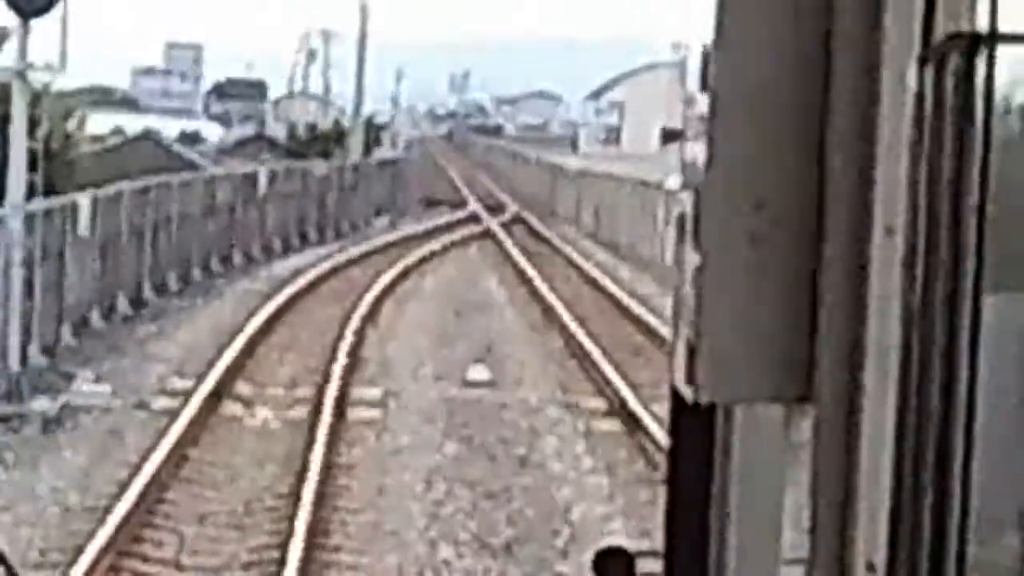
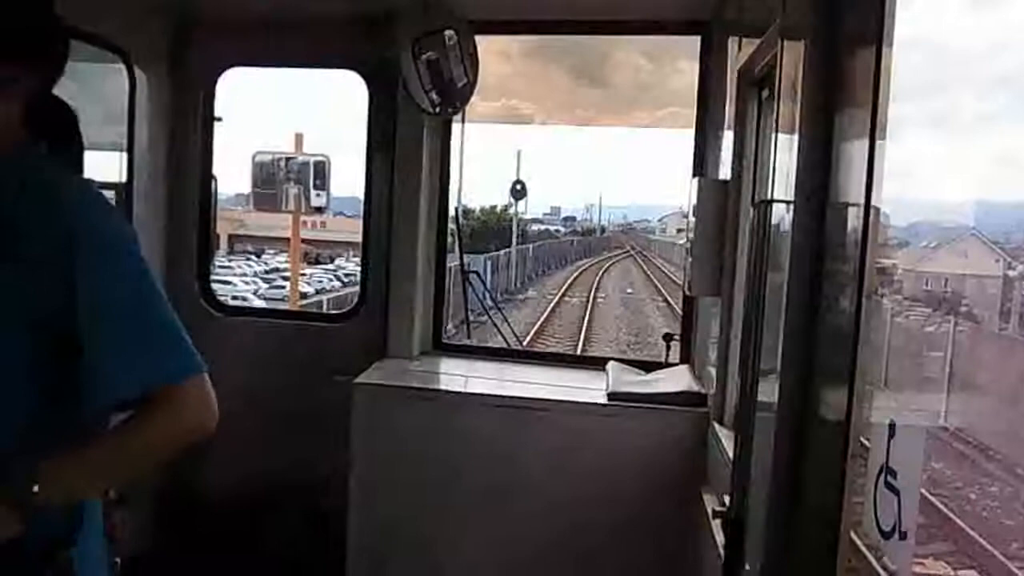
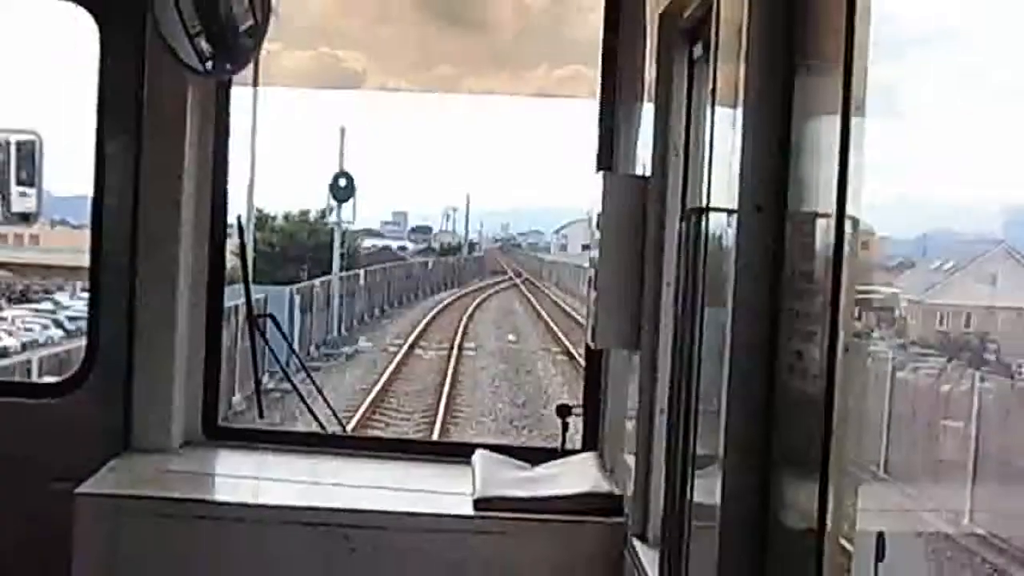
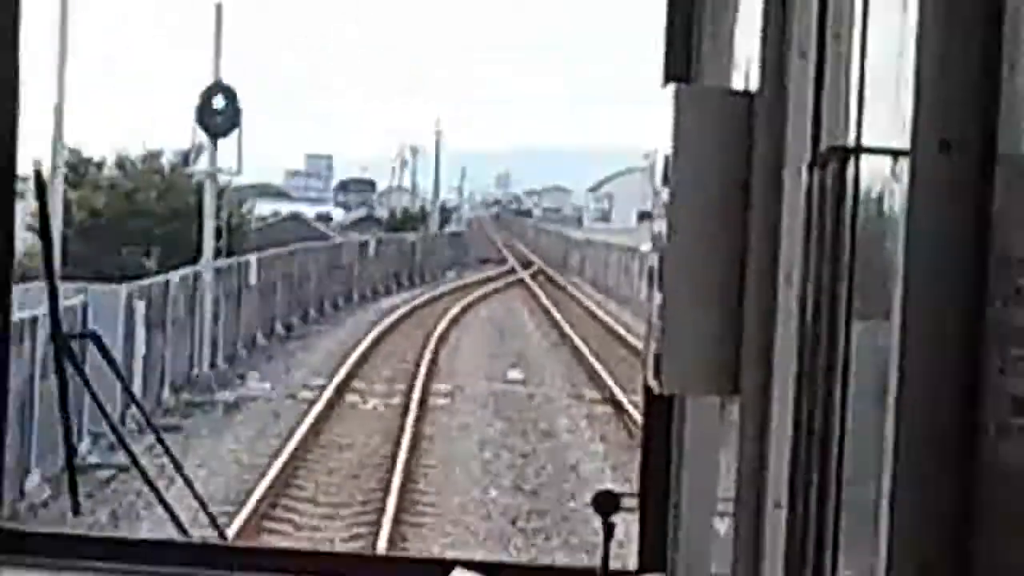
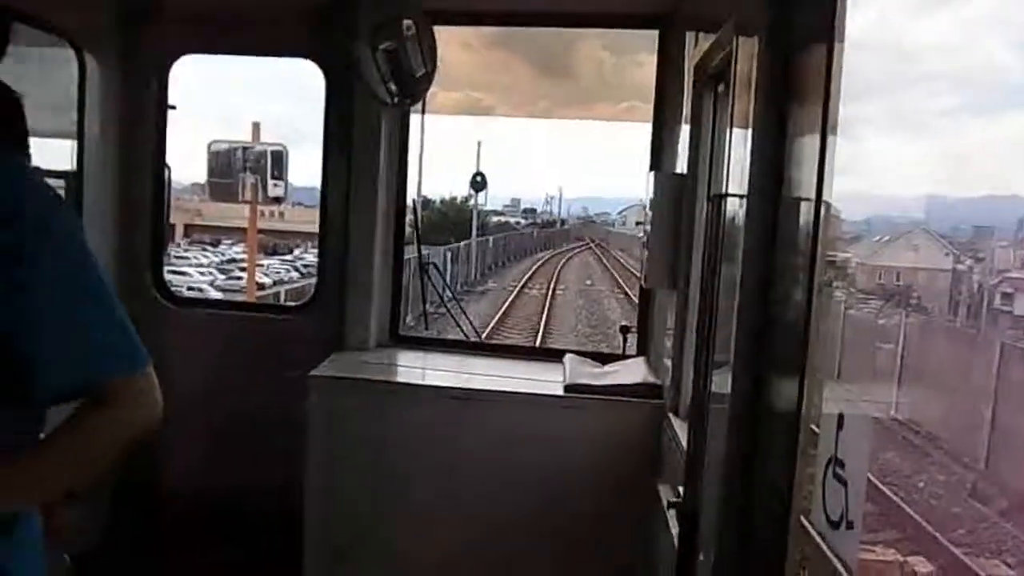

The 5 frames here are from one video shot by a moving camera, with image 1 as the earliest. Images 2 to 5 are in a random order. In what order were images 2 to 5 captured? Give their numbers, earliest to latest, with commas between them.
4, 3, 5, 2
